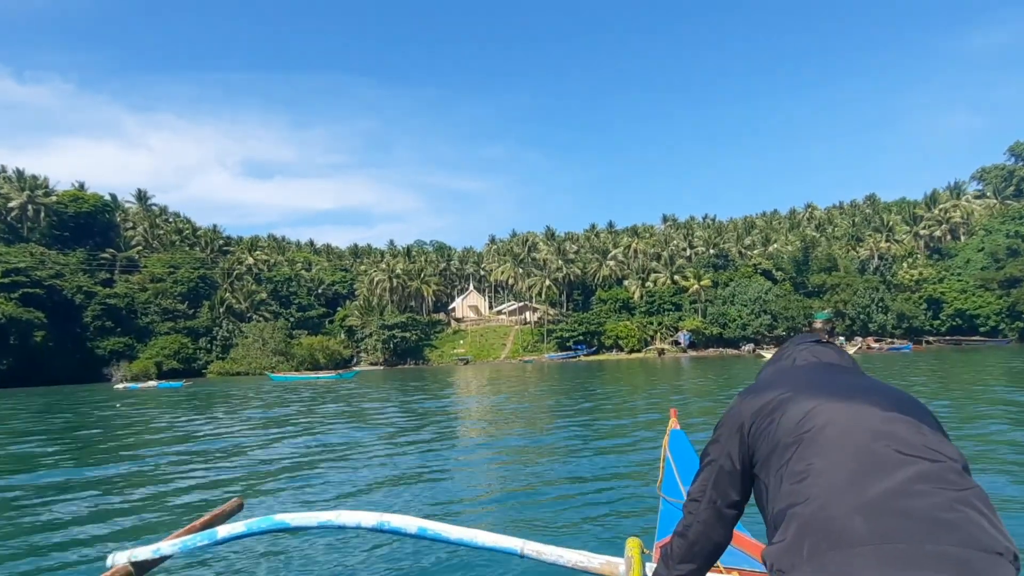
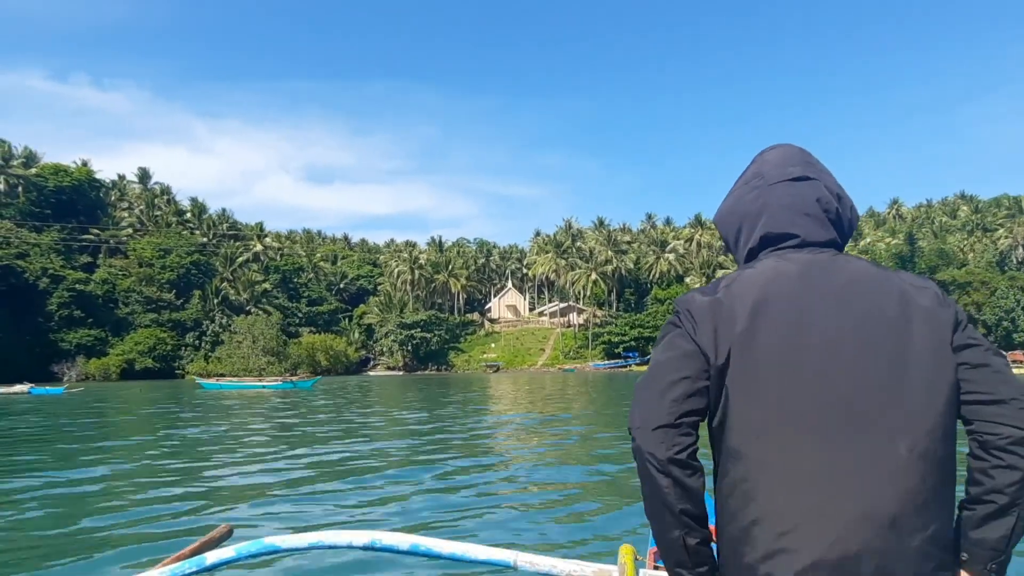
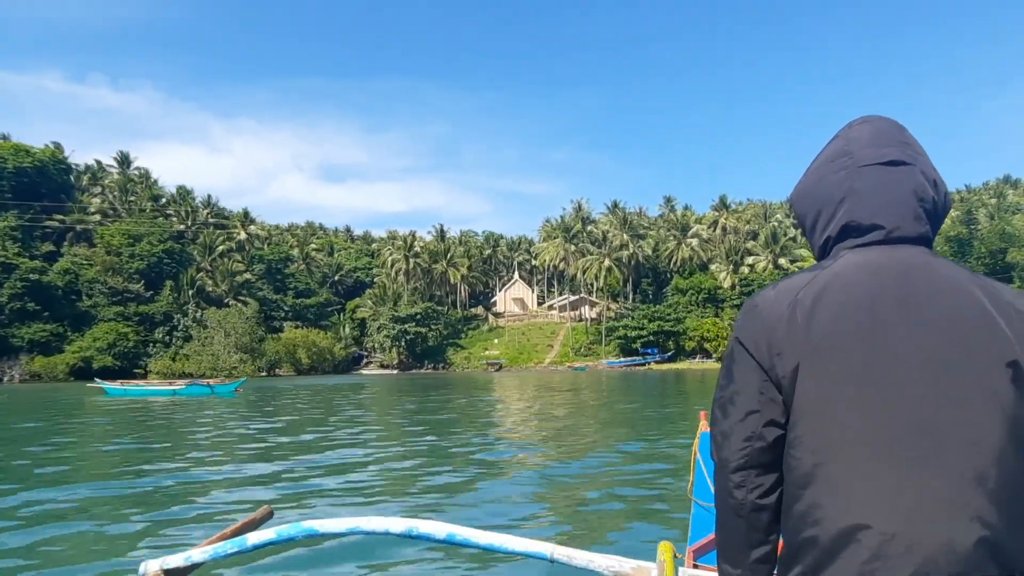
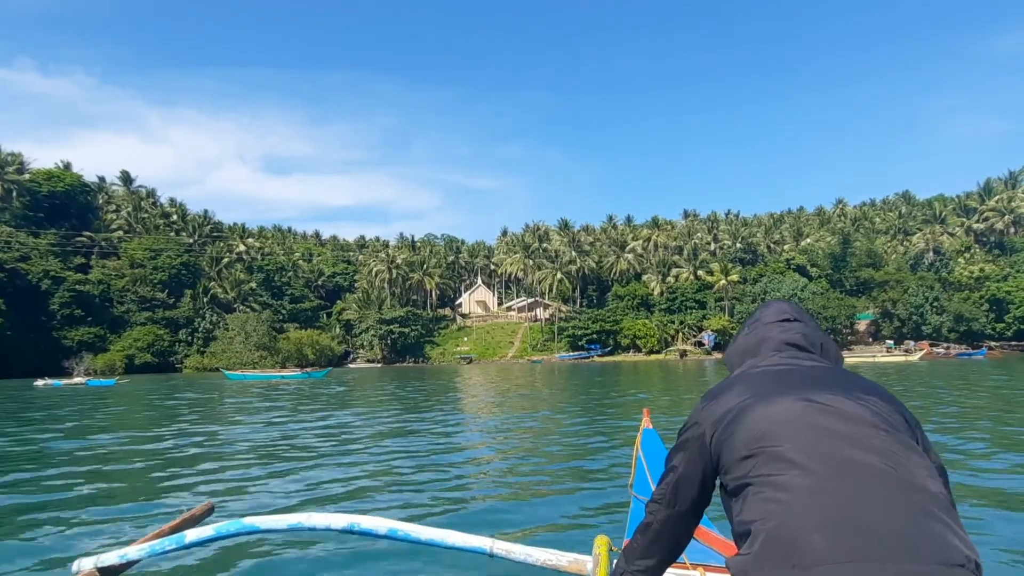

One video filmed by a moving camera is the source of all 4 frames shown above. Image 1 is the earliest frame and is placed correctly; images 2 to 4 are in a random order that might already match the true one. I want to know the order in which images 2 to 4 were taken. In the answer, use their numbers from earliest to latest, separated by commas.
4, 2, 3
